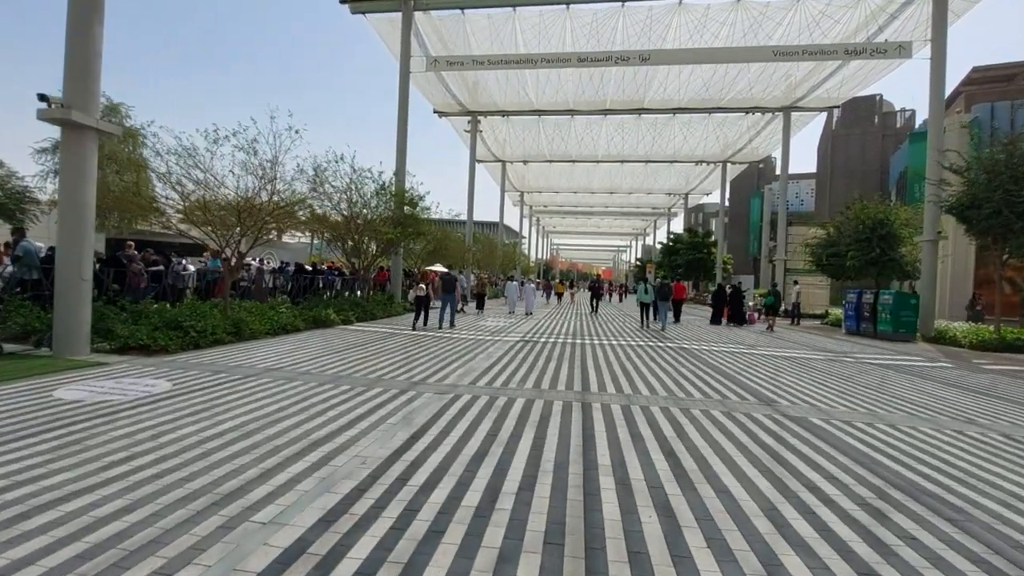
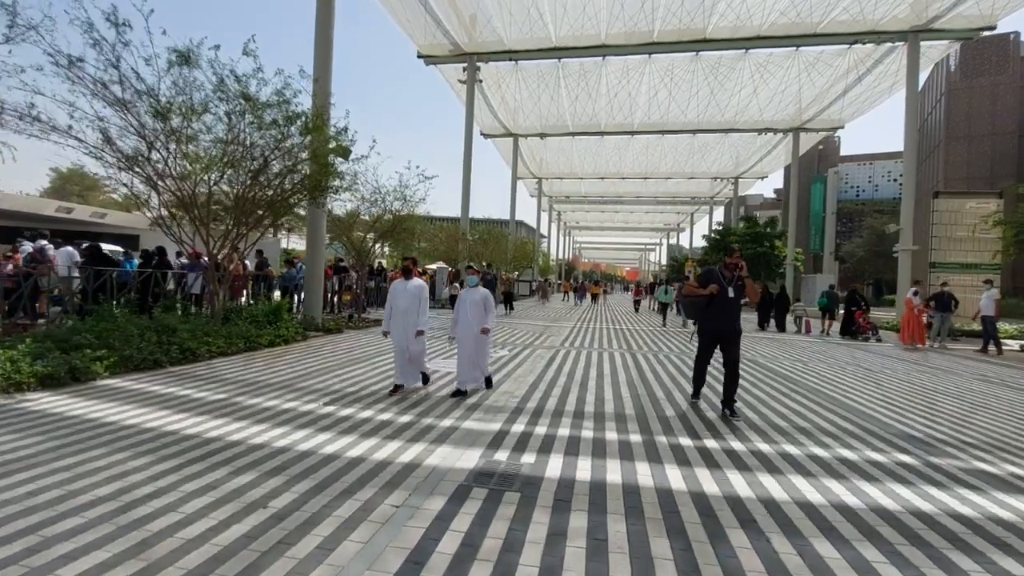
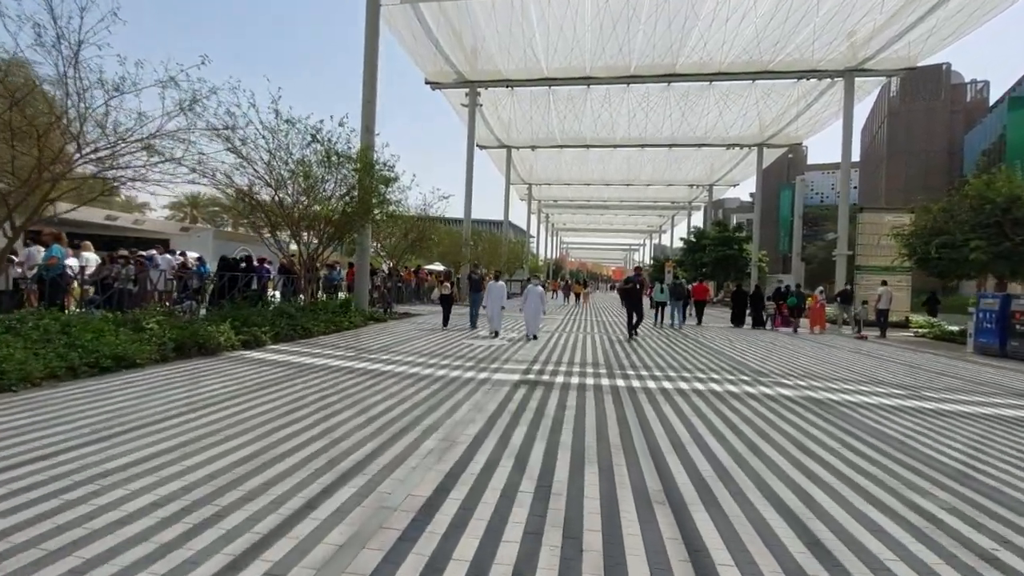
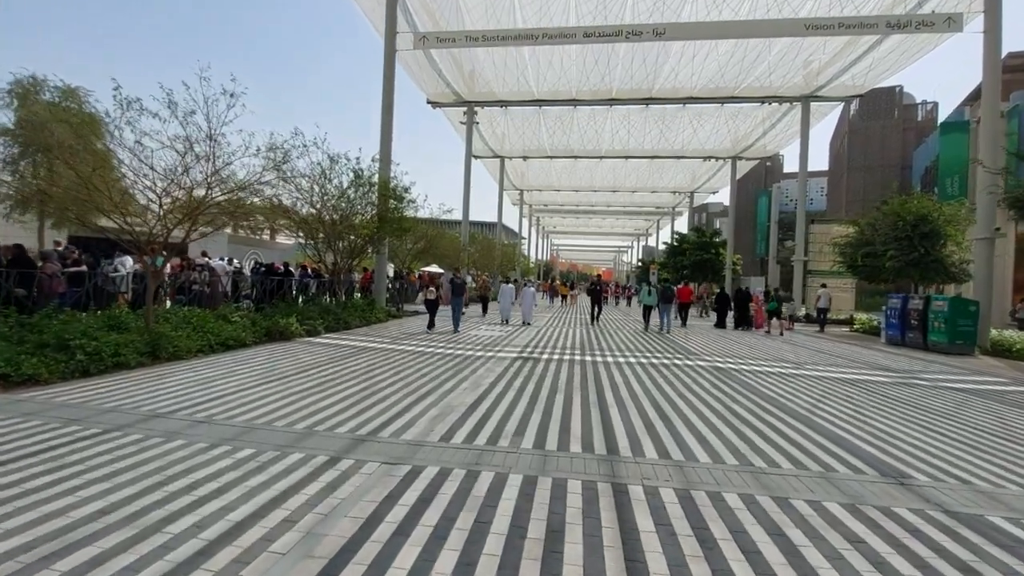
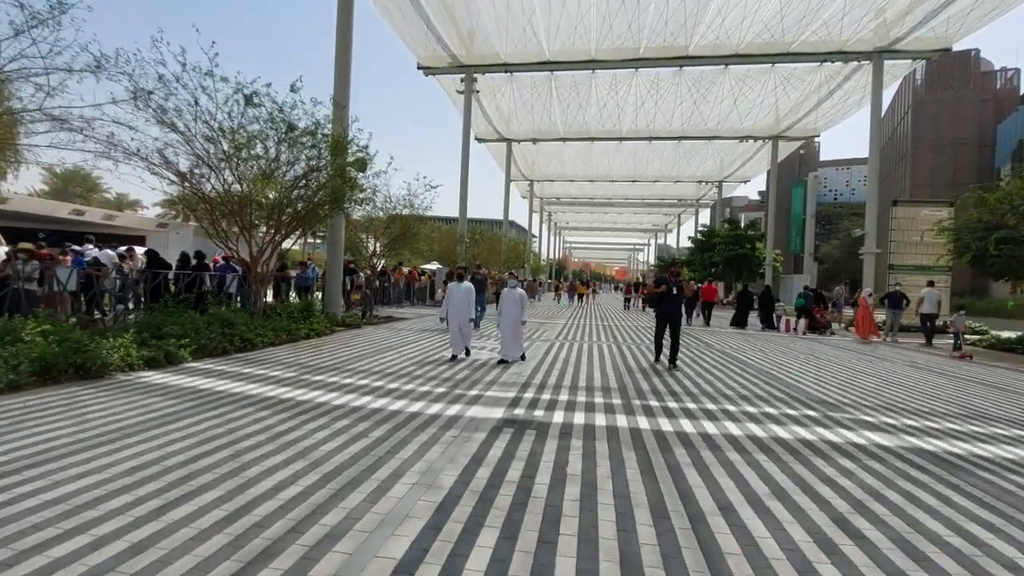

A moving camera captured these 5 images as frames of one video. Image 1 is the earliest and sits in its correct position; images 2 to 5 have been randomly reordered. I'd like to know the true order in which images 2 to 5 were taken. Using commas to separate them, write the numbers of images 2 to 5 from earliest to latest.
4, 3, 5, 2
